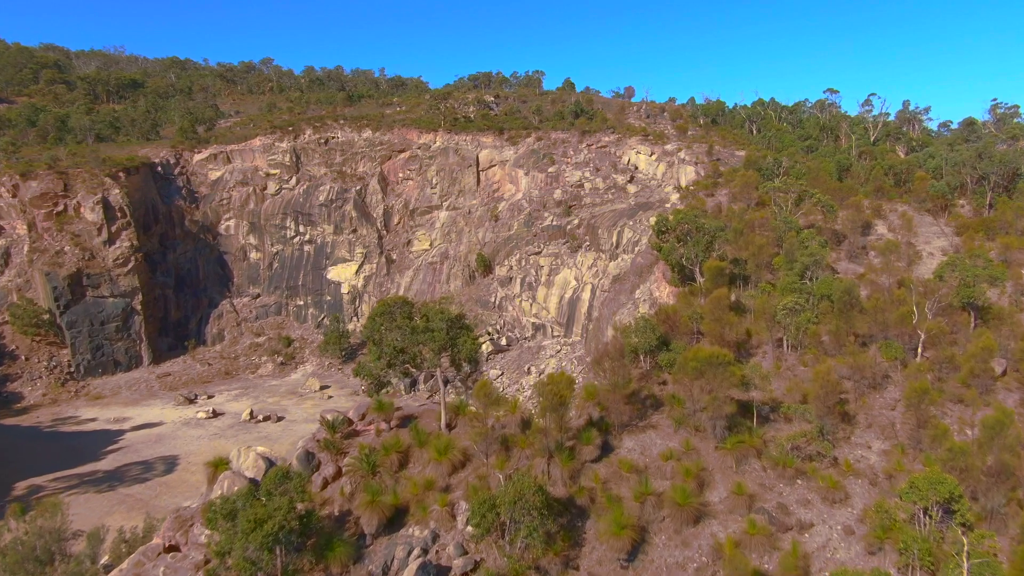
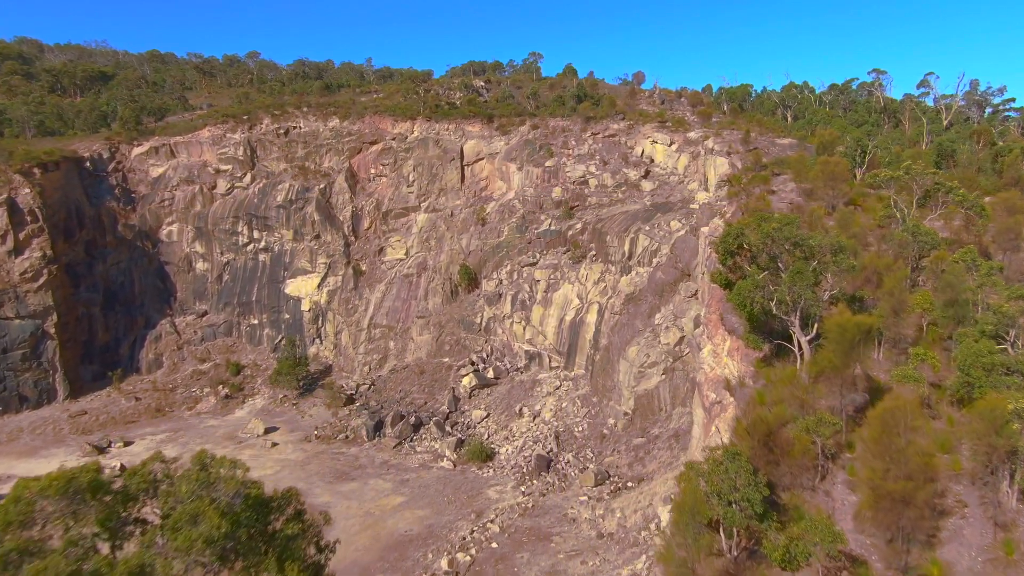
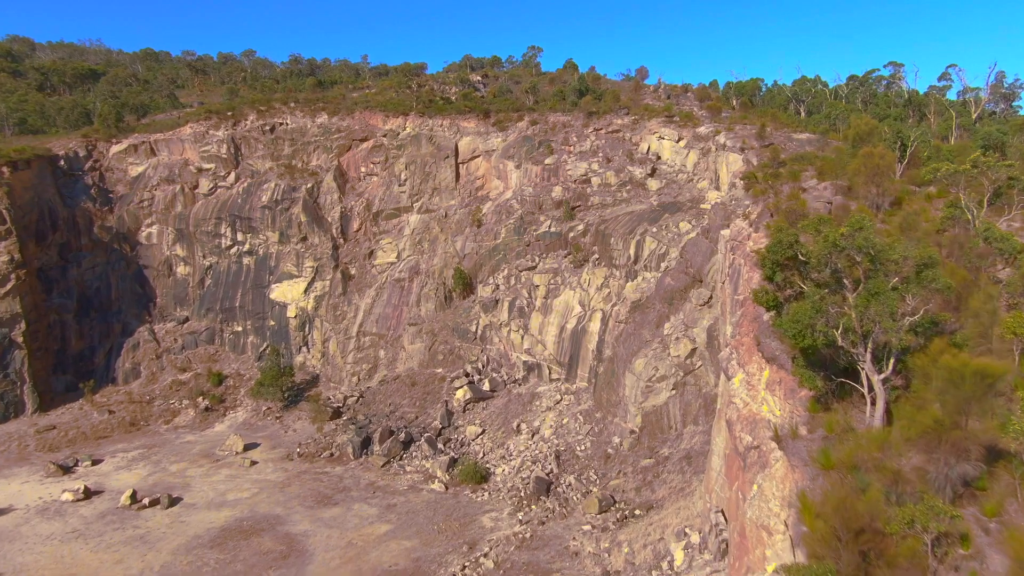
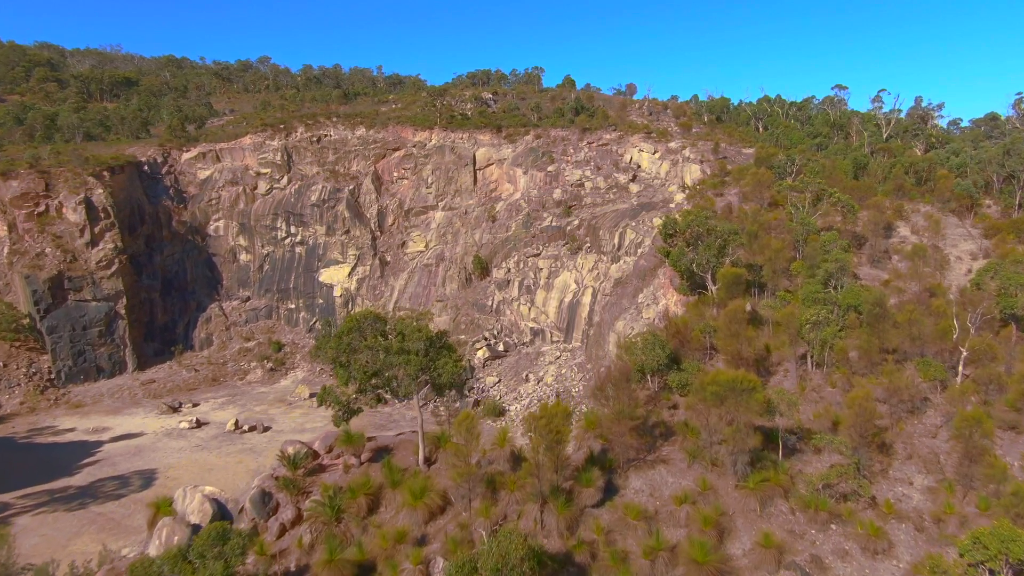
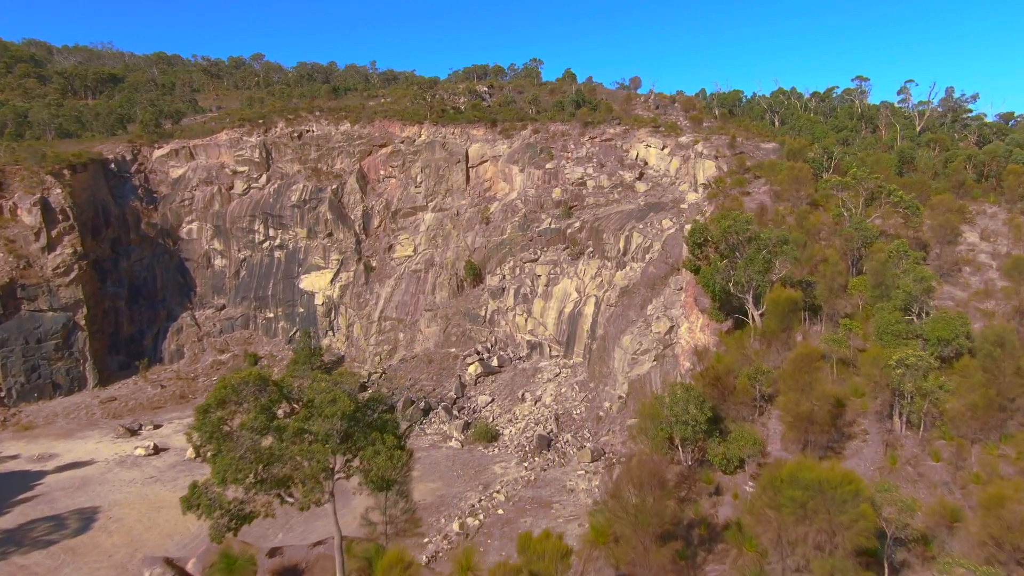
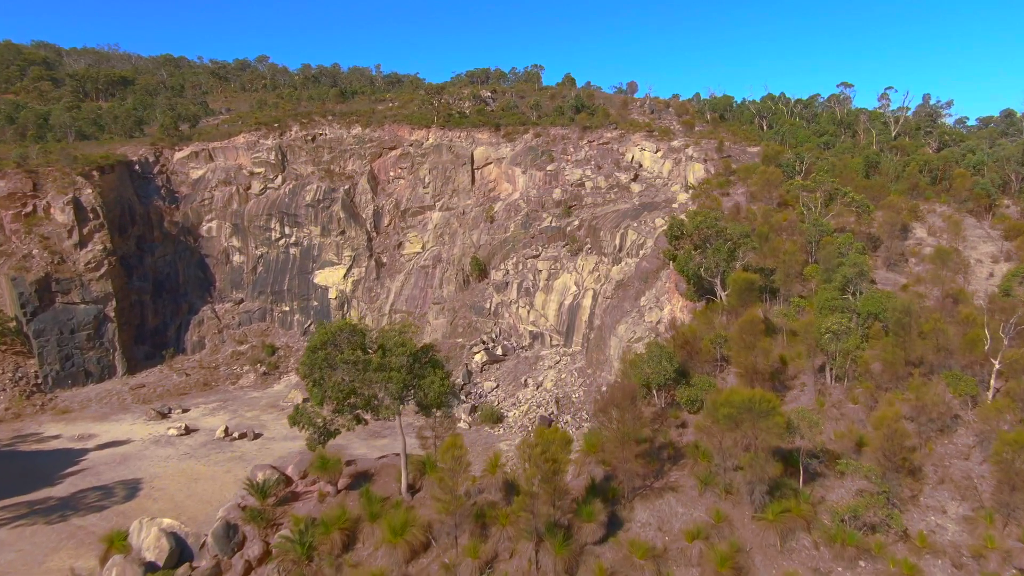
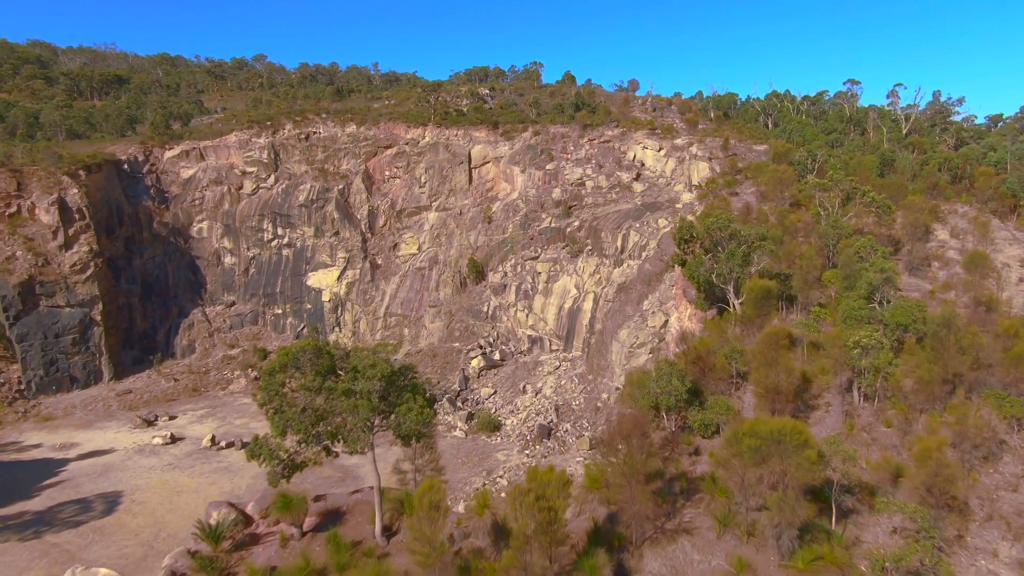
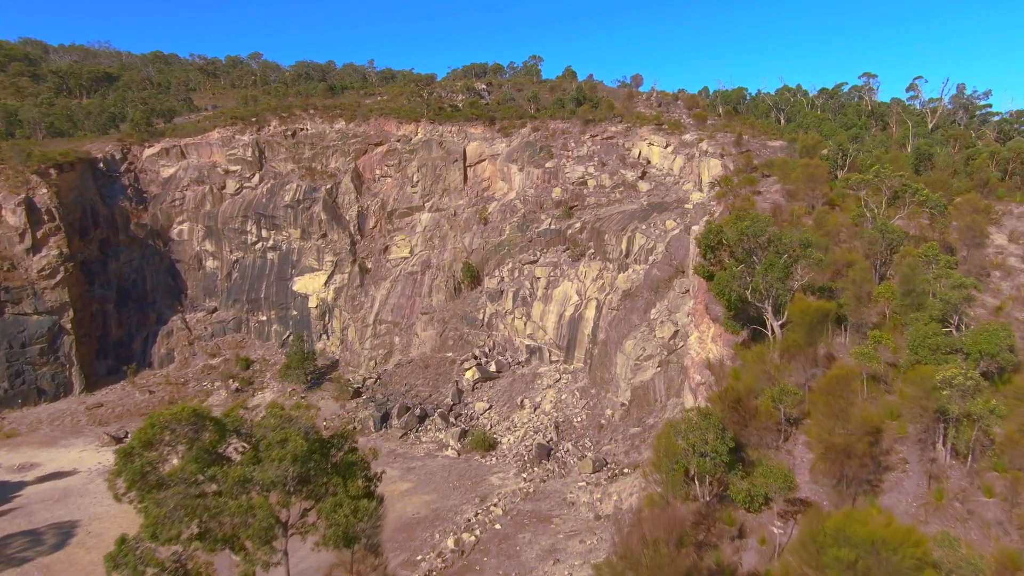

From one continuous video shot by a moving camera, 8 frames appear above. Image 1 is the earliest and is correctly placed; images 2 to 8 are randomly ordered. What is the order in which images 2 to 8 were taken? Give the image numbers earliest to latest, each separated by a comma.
4, 6, 7, 5, 8, 2, 3
